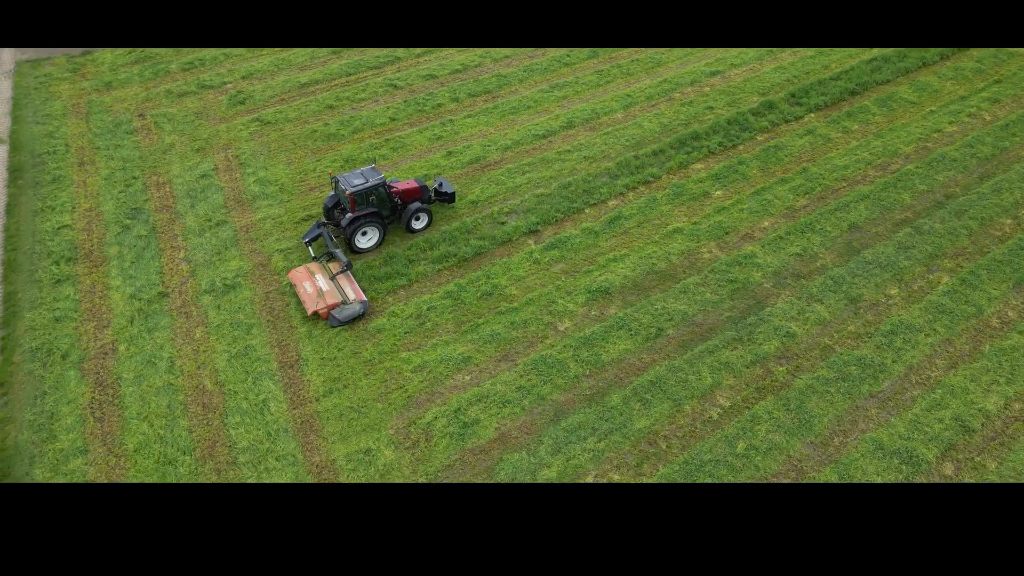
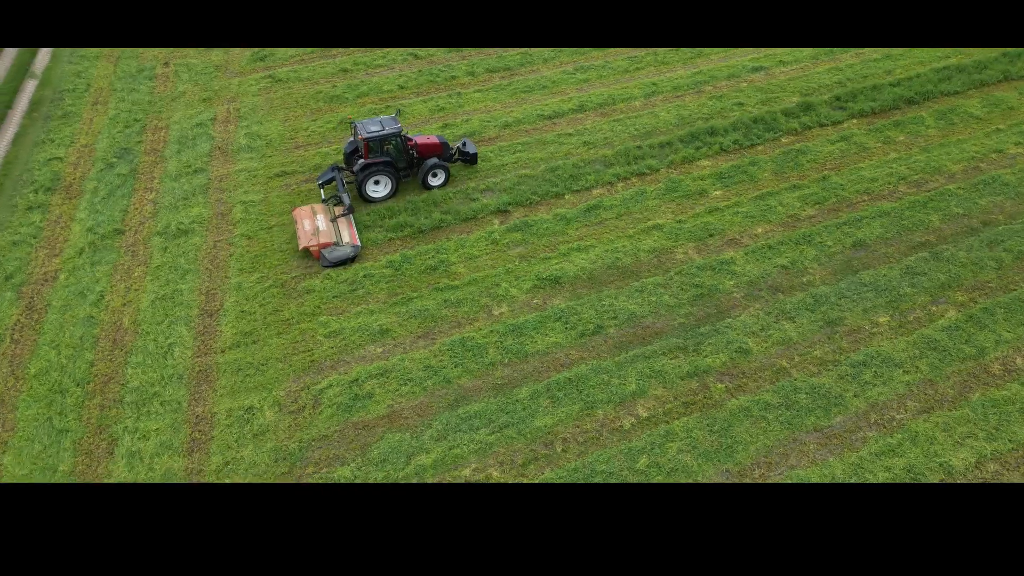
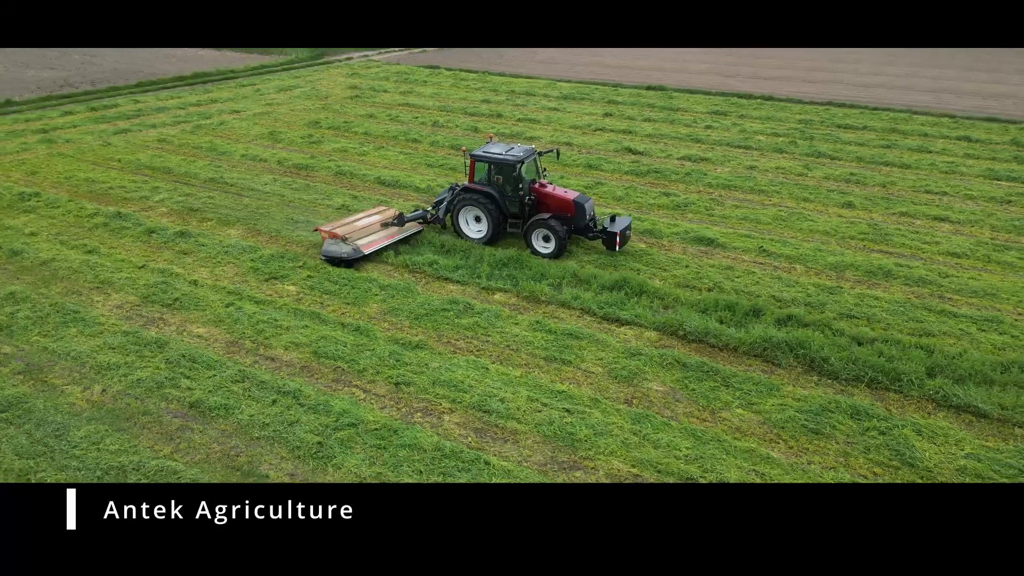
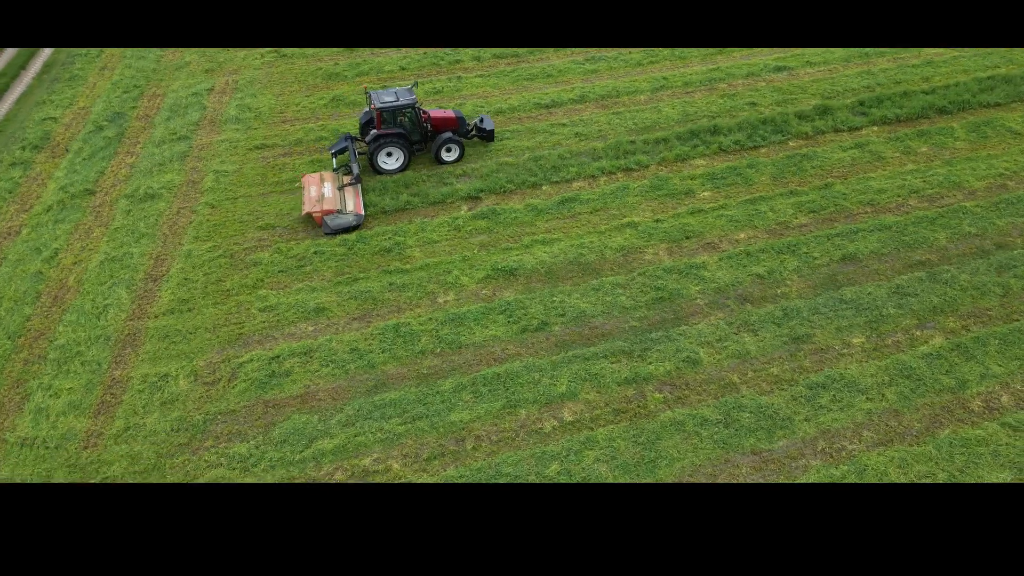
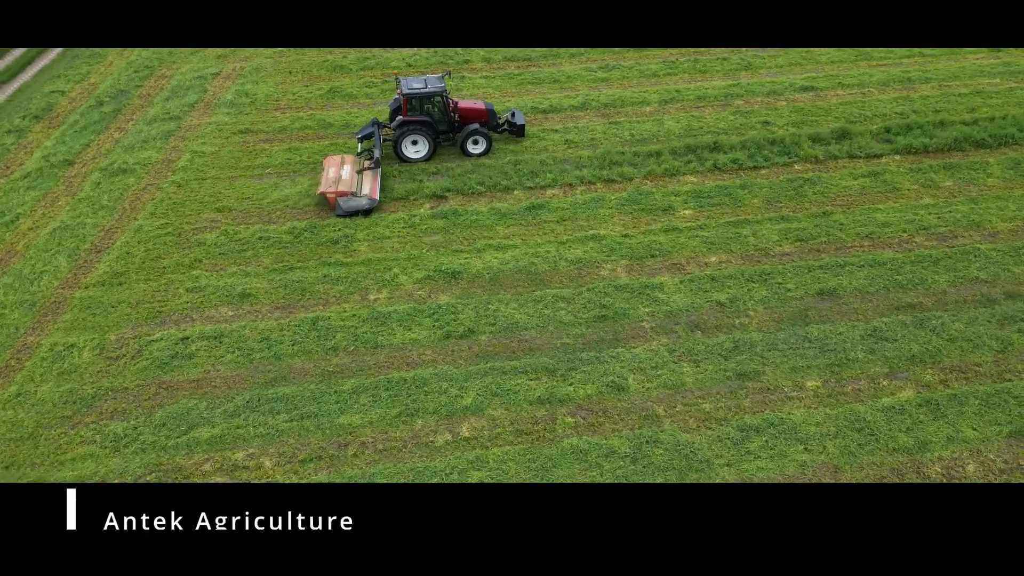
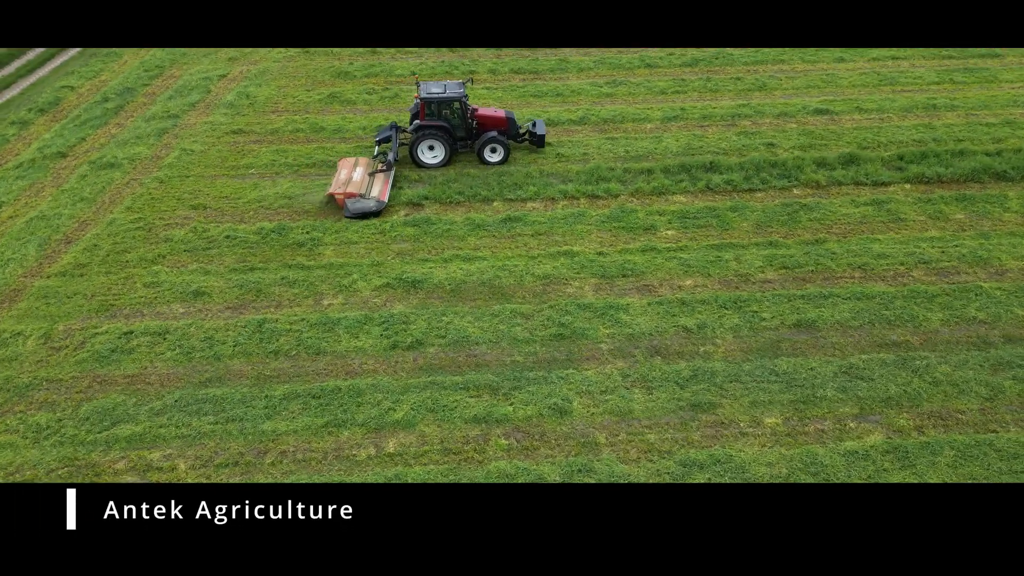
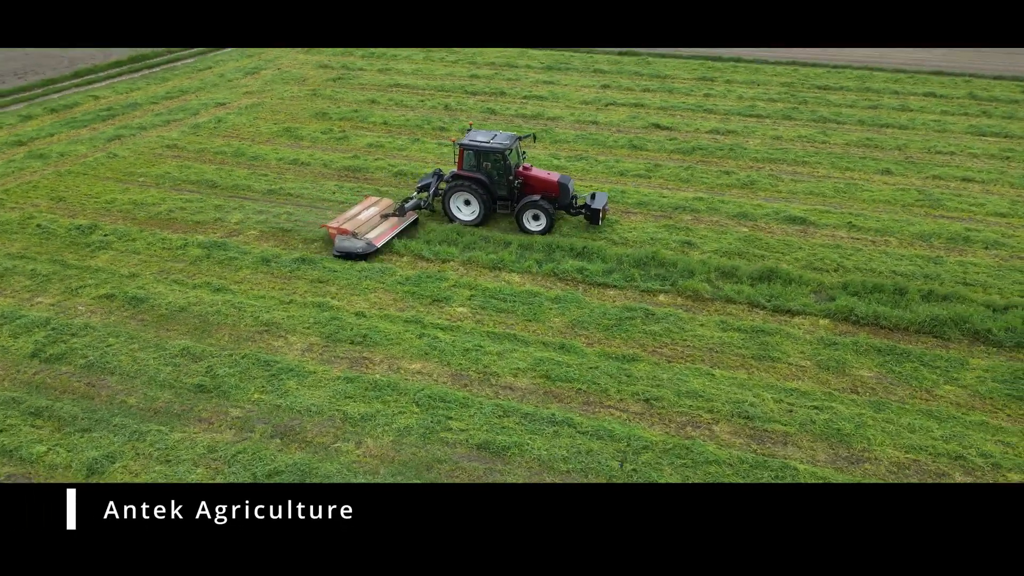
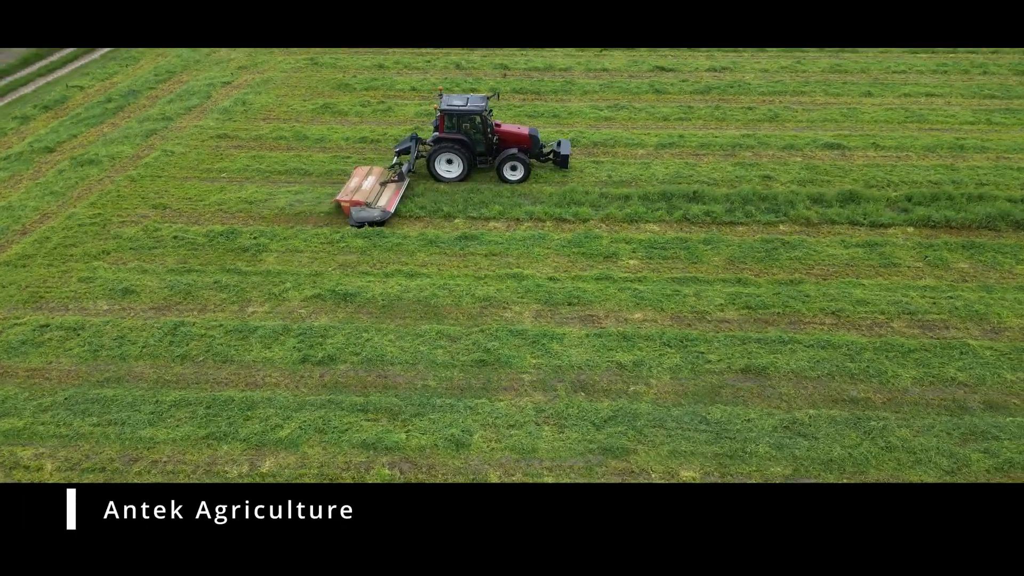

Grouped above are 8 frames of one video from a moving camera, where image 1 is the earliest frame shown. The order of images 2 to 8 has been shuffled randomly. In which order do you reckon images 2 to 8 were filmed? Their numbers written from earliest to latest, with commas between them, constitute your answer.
2, 4, 5, 6, 8, 7, 3
